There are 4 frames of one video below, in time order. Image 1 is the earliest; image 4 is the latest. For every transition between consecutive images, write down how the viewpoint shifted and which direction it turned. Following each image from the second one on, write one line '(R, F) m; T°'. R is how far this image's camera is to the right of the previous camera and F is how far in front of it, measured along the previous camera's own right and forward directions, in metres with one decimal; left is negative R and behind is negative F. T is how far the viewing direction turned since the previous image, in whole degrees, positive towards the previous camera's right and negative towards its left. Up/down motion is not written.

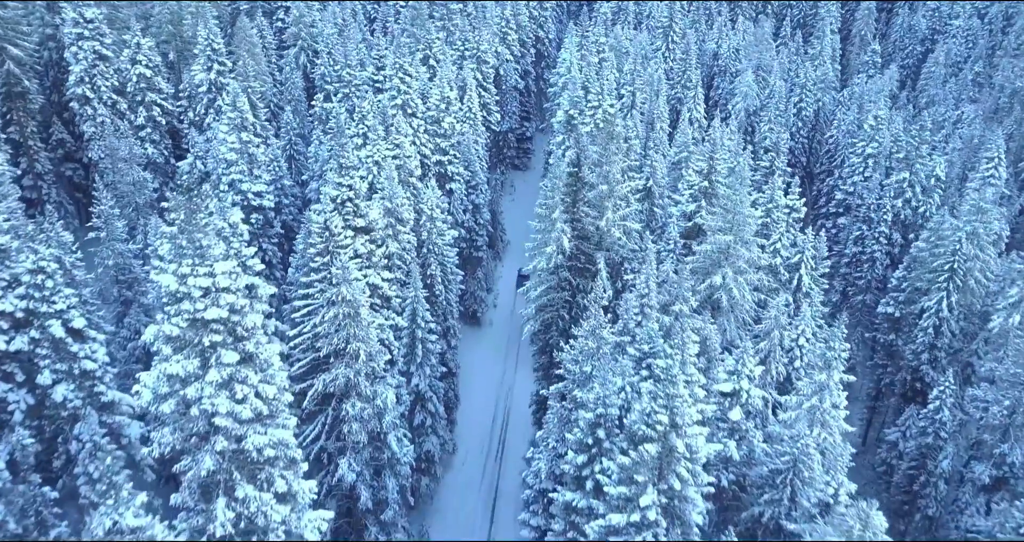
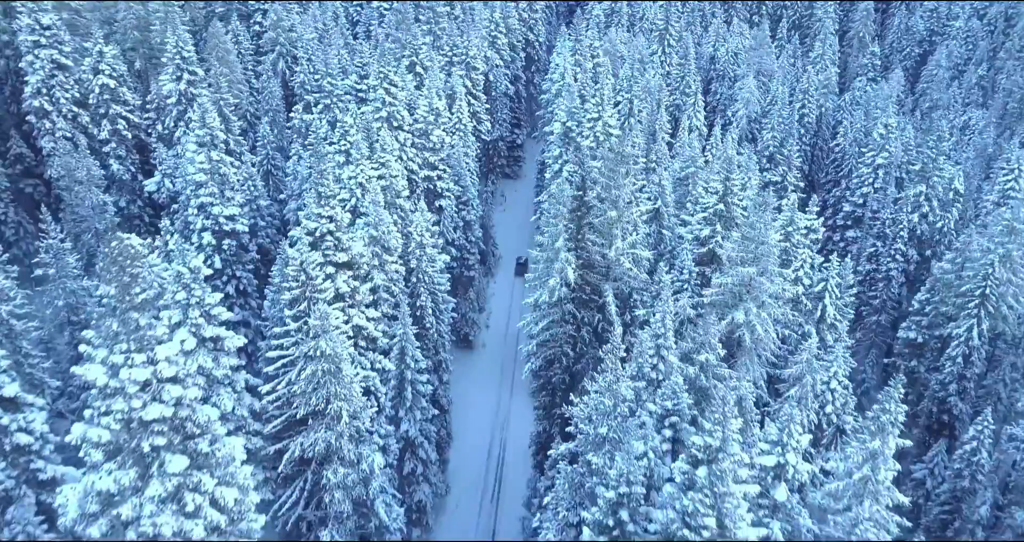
(-0.5, +2.9) m; +1°
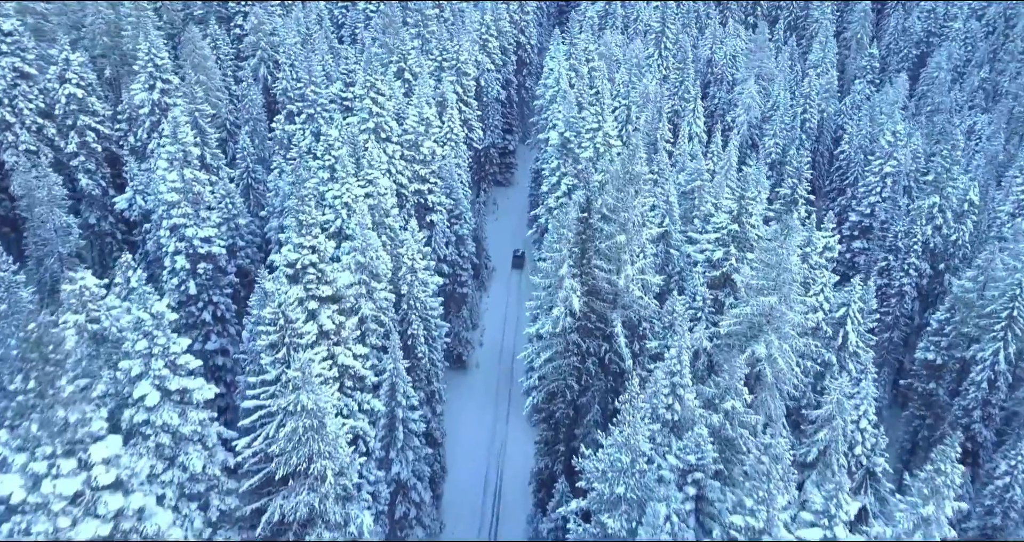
(-0.4, +2.2) m; +1°
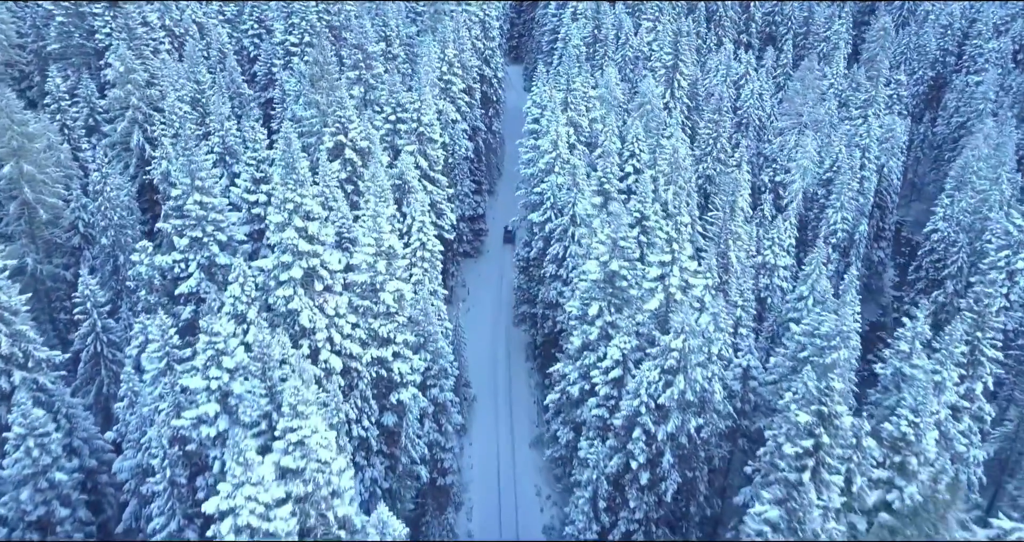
(-2.5, +14.9) m; +5°
